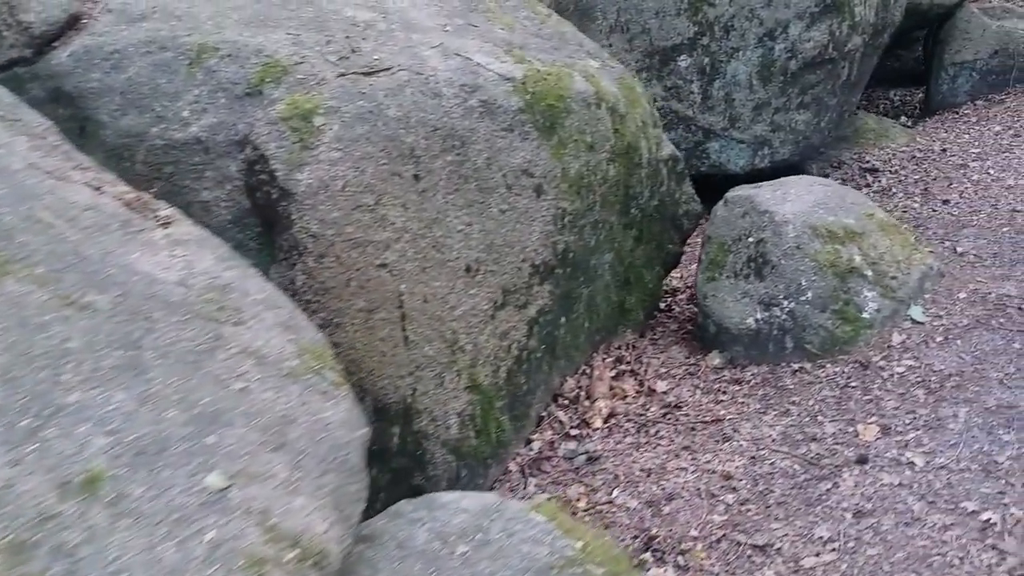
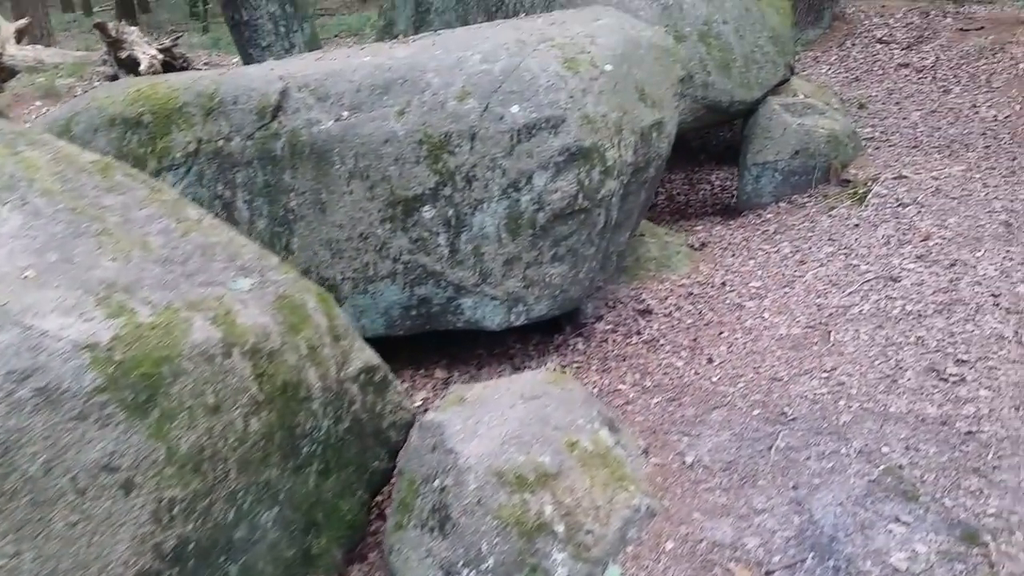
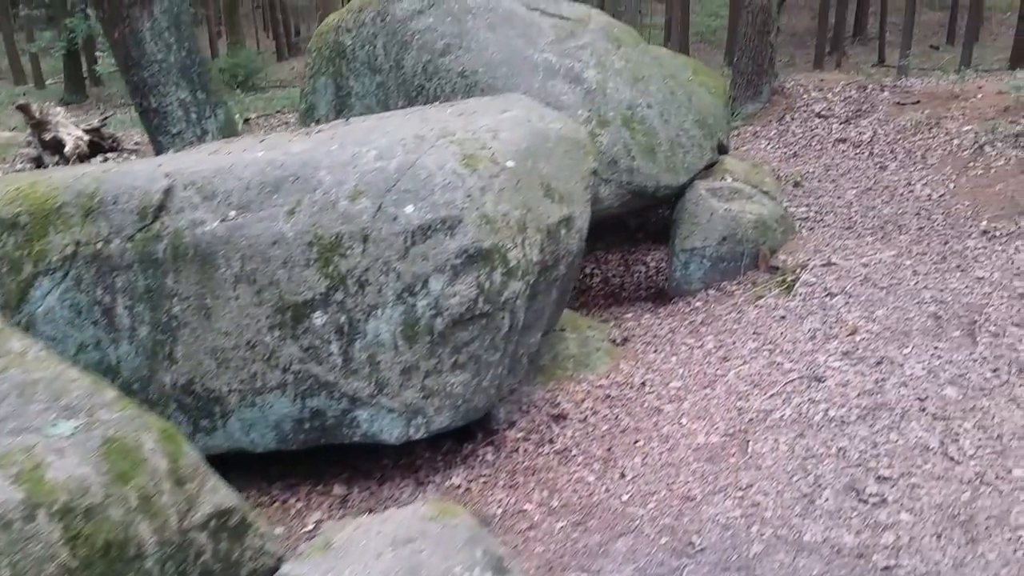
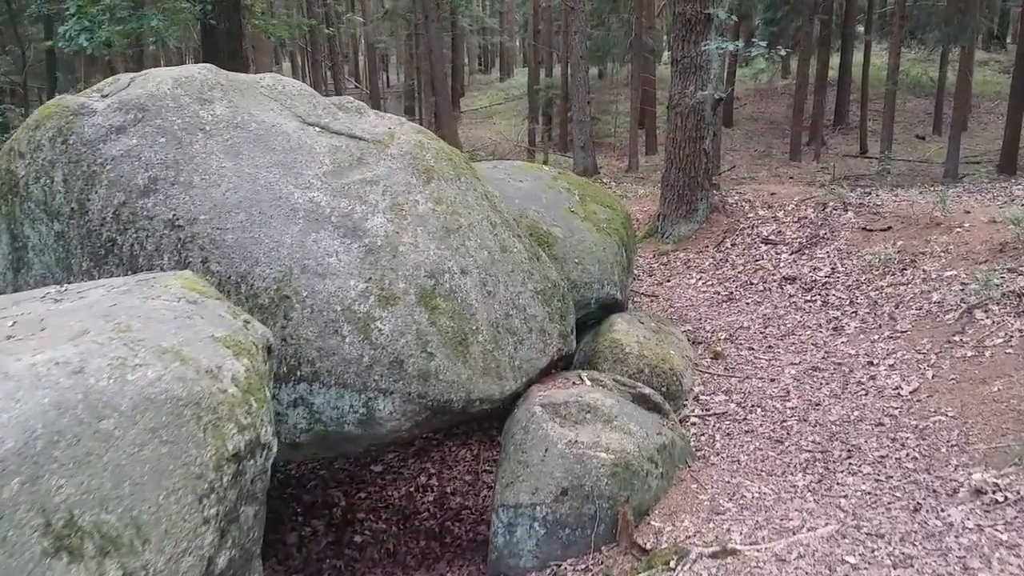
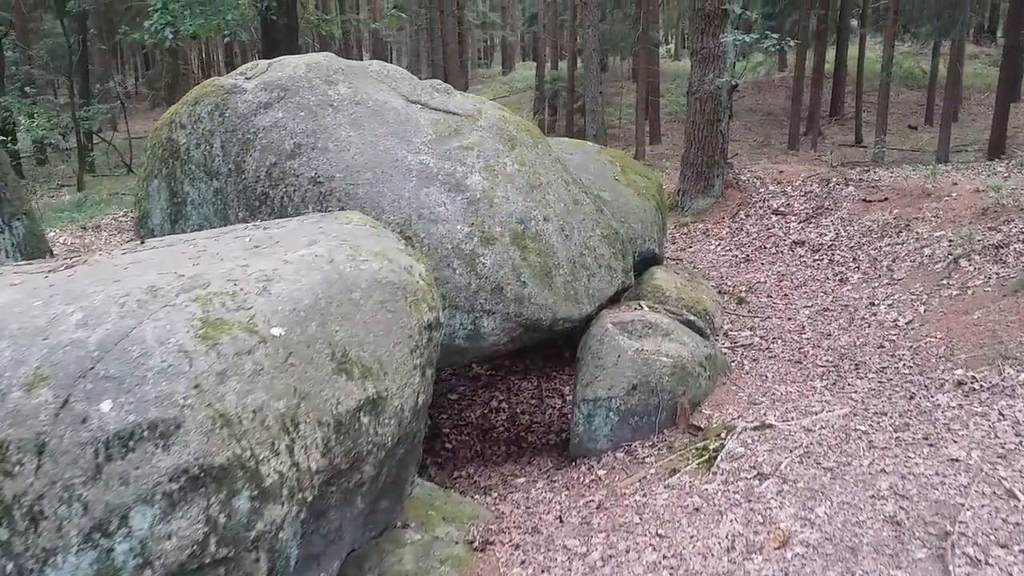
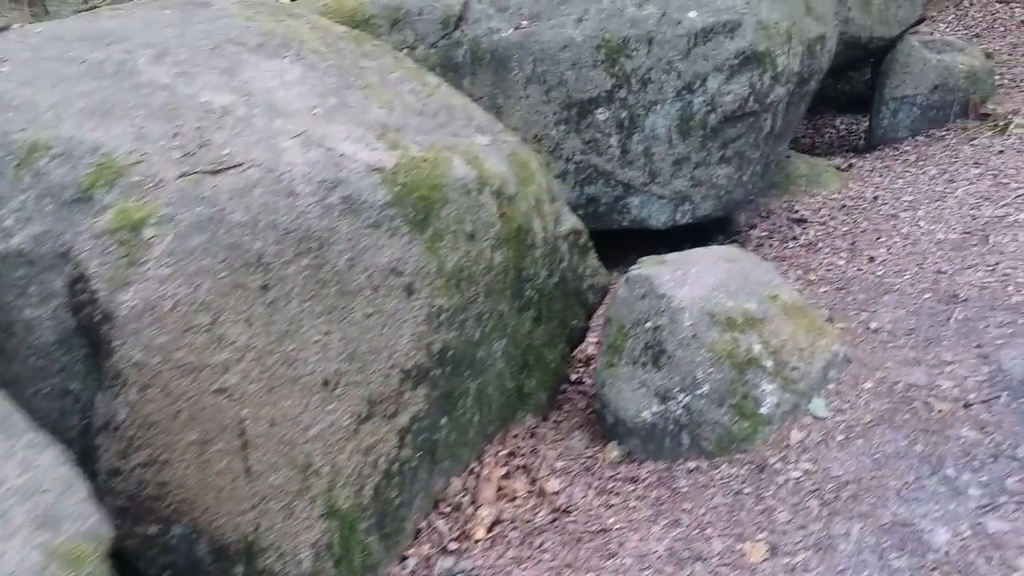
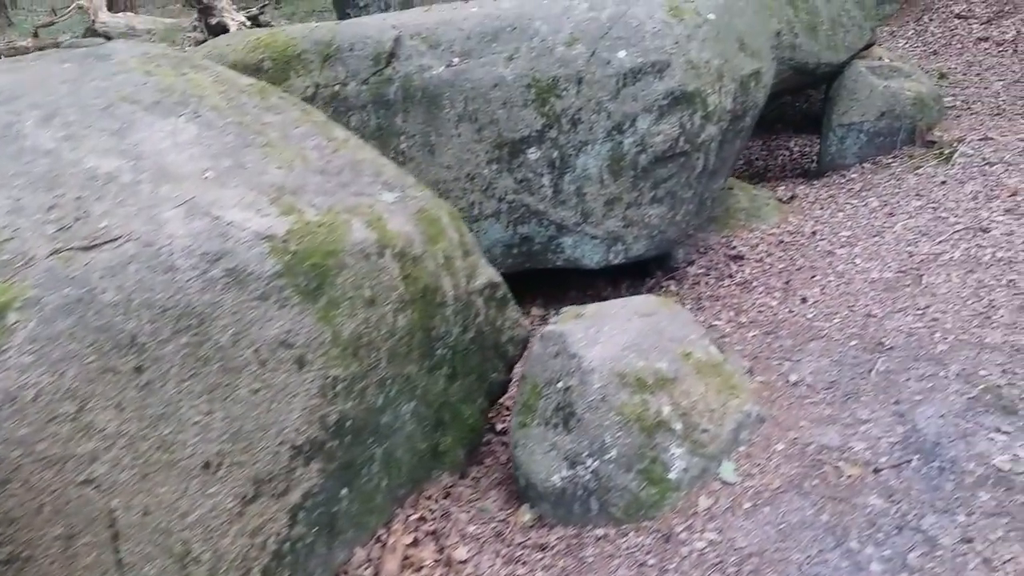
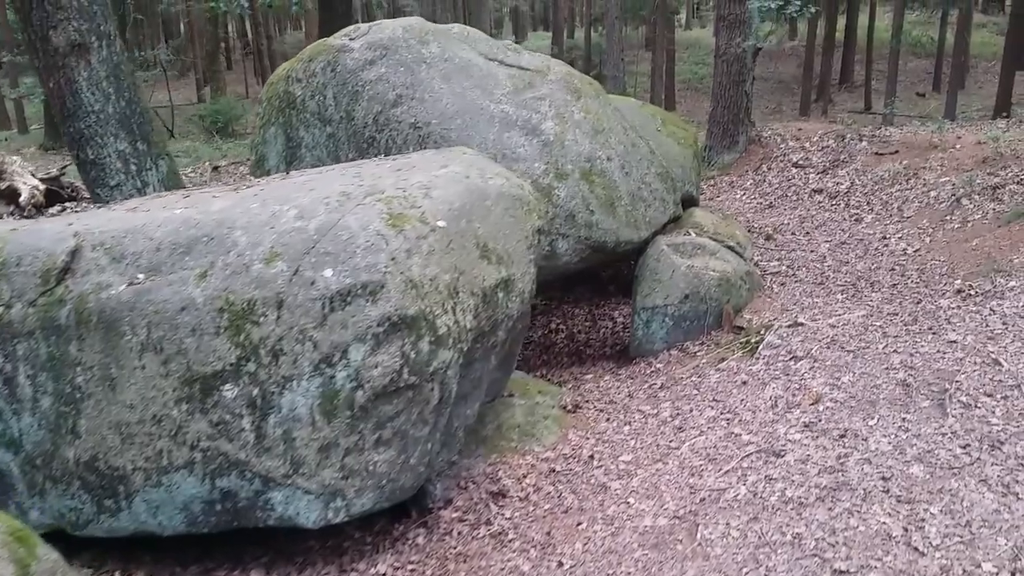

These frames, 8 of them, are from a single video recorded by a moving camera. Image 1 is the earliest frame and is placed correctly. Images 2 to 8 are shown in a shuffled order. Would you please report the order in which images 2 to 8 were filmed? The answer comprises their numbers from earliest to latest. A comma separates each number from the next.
6, 7, 2, 3, 8, 5, 4
